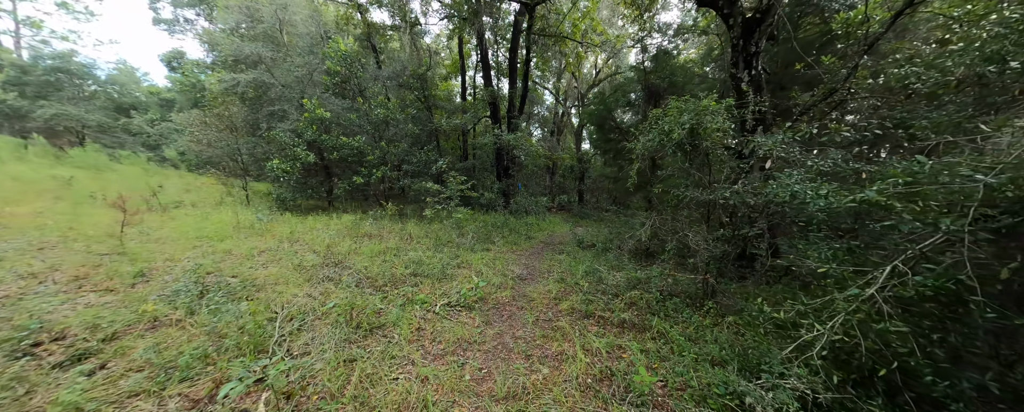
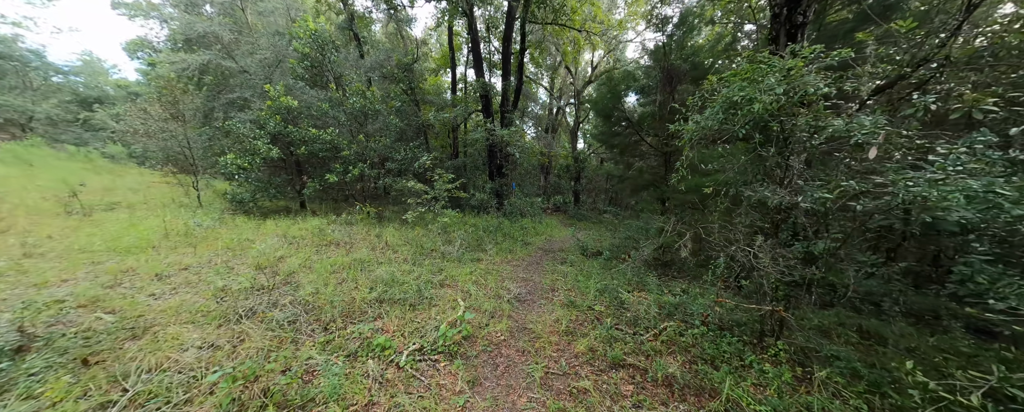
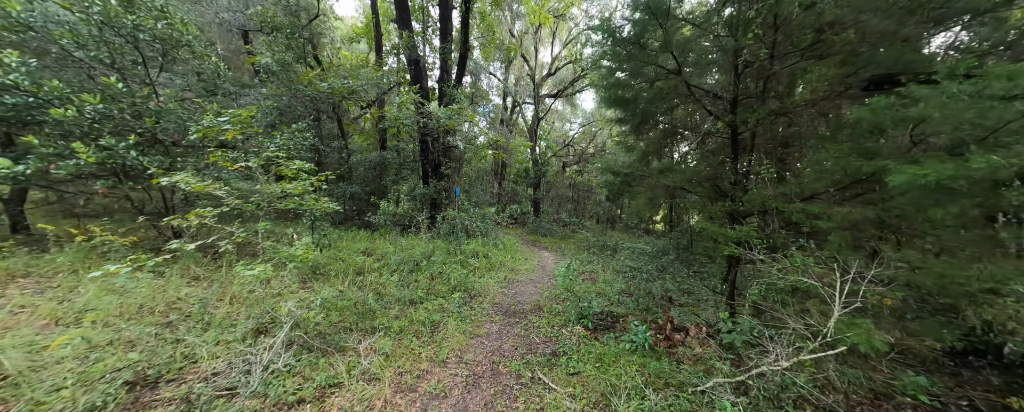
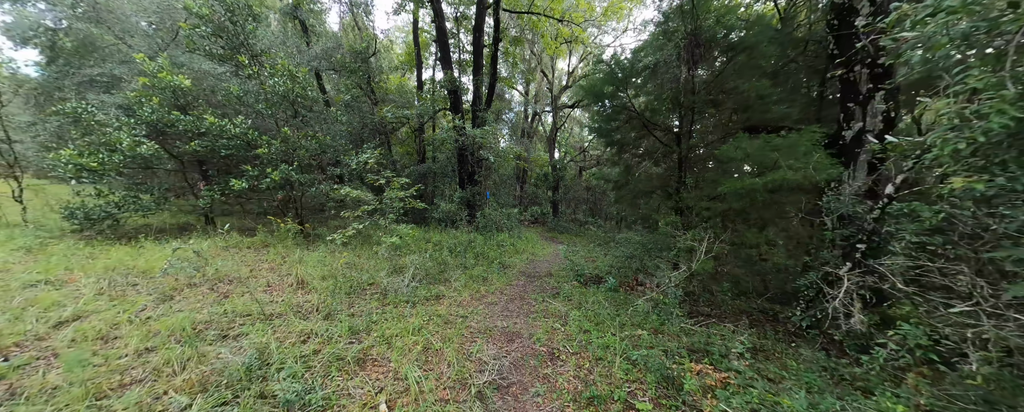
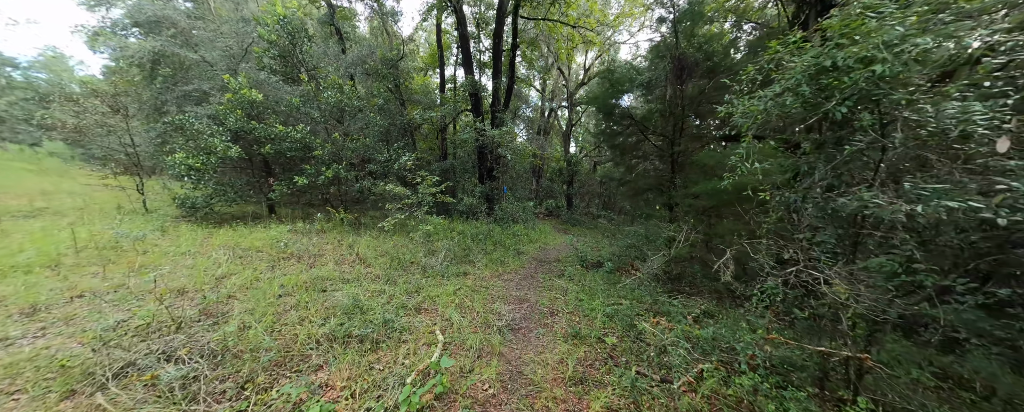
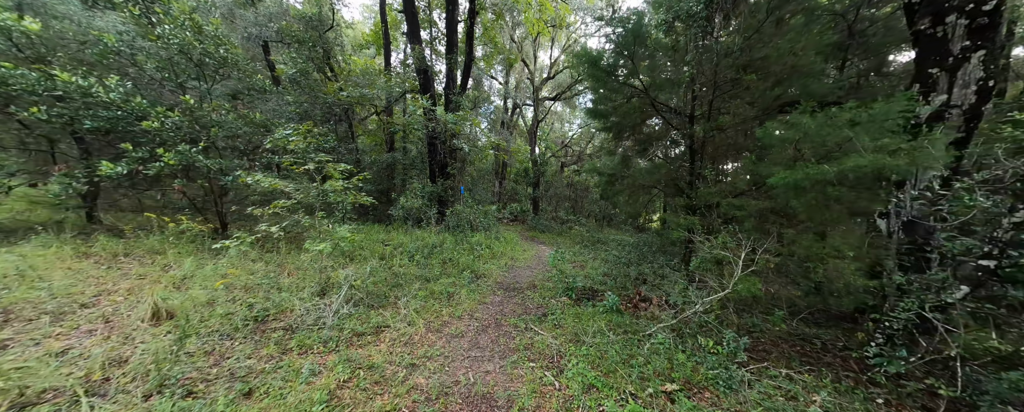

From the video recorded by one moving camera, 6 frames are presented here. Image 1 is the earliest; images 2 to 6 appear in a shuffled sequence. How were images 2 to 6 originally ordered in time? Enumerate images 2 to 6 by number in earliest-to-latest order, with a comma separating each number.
2, 5, 4, 6, 3
